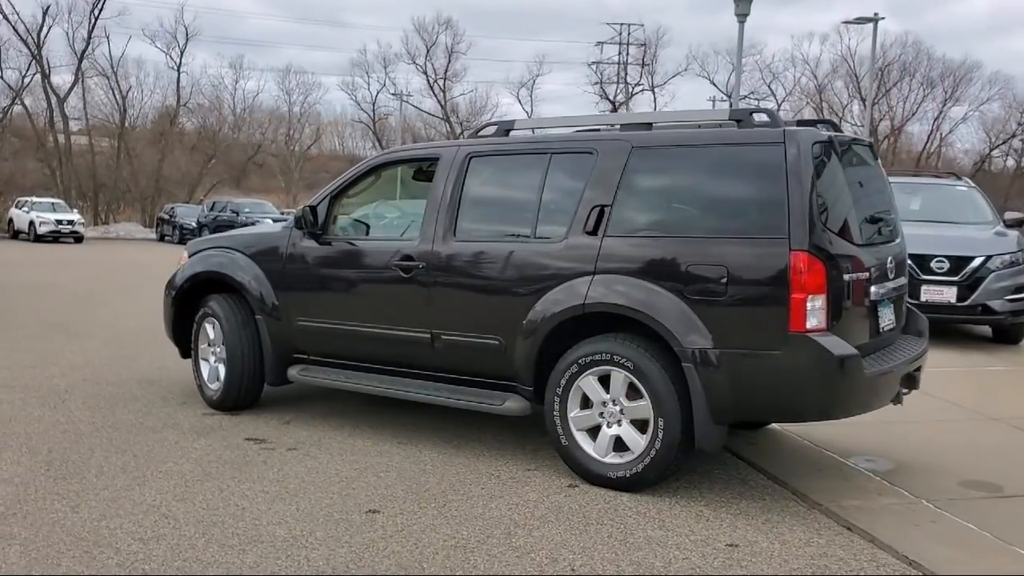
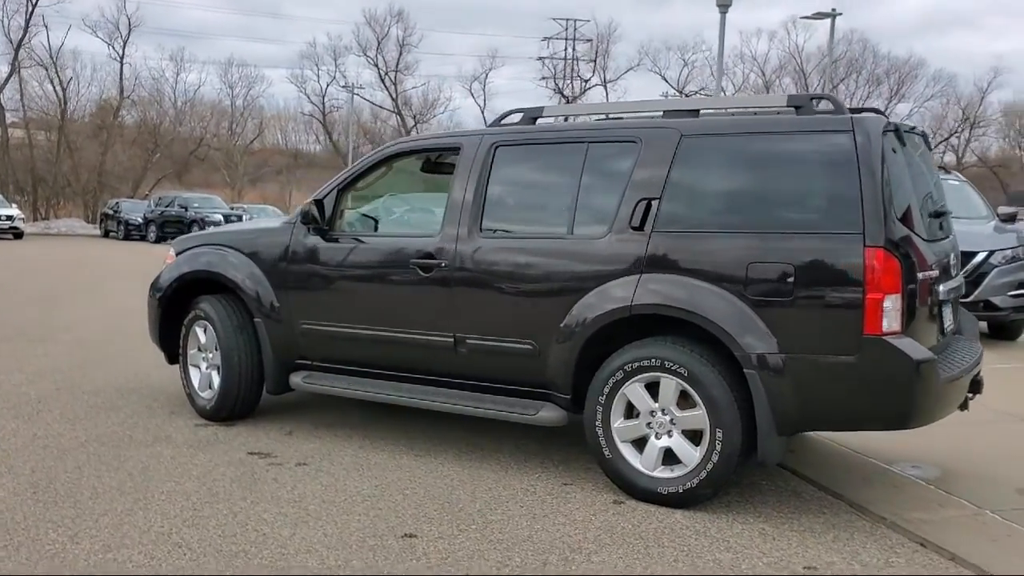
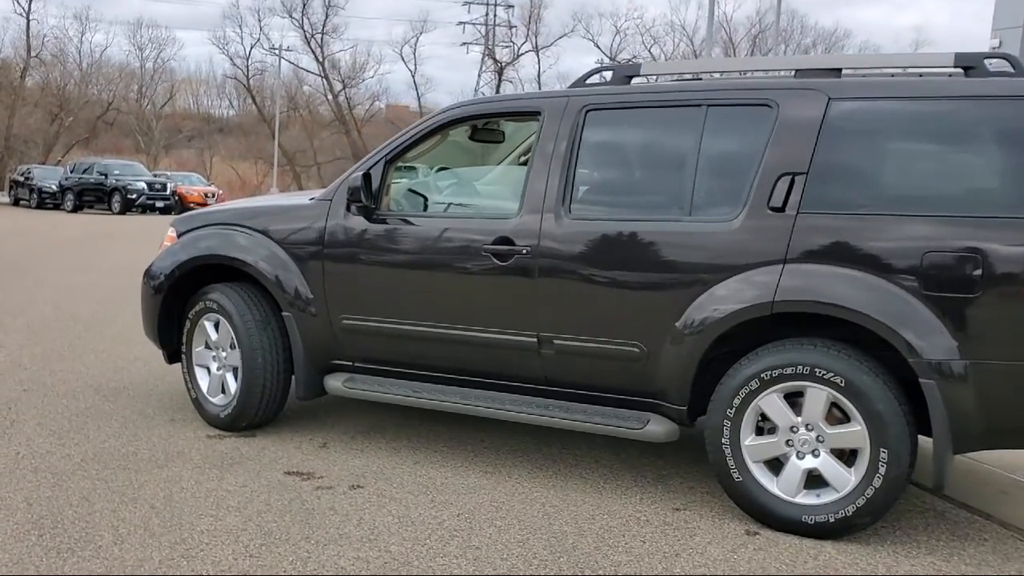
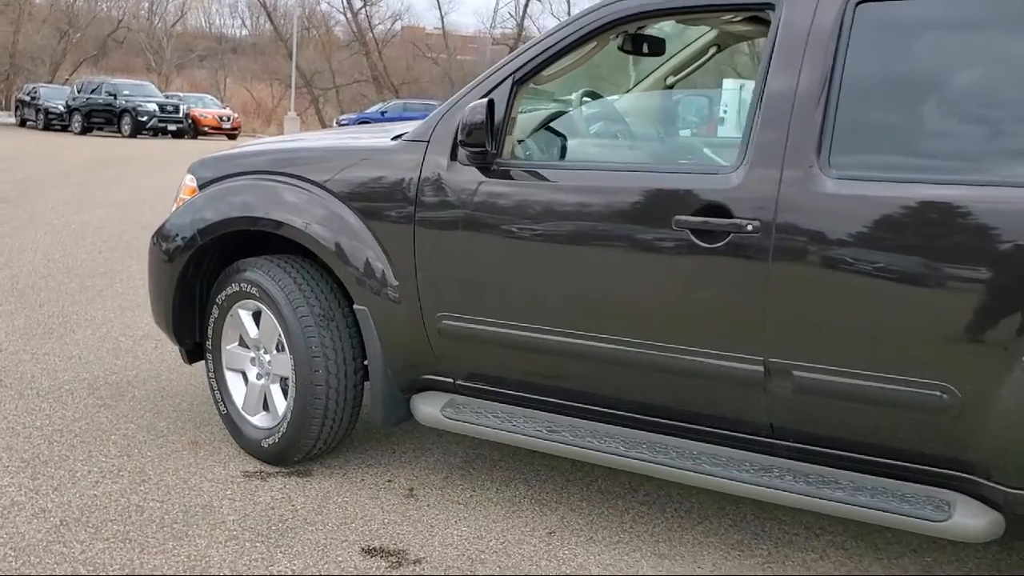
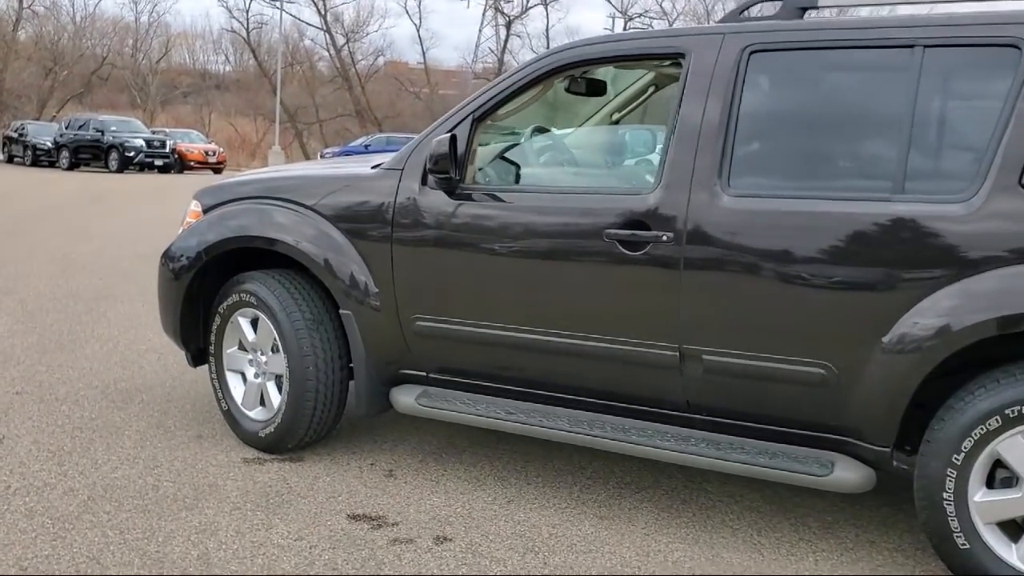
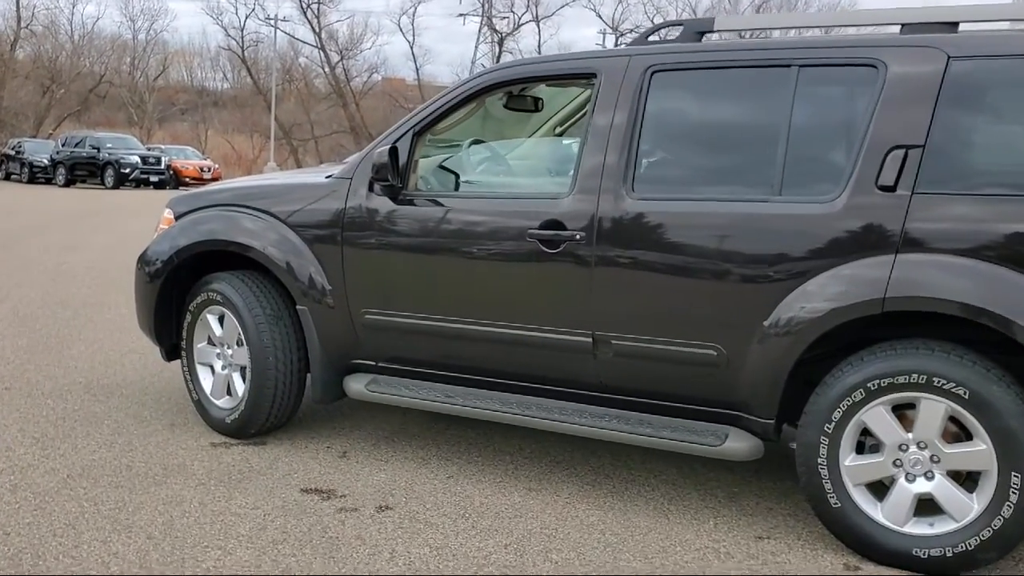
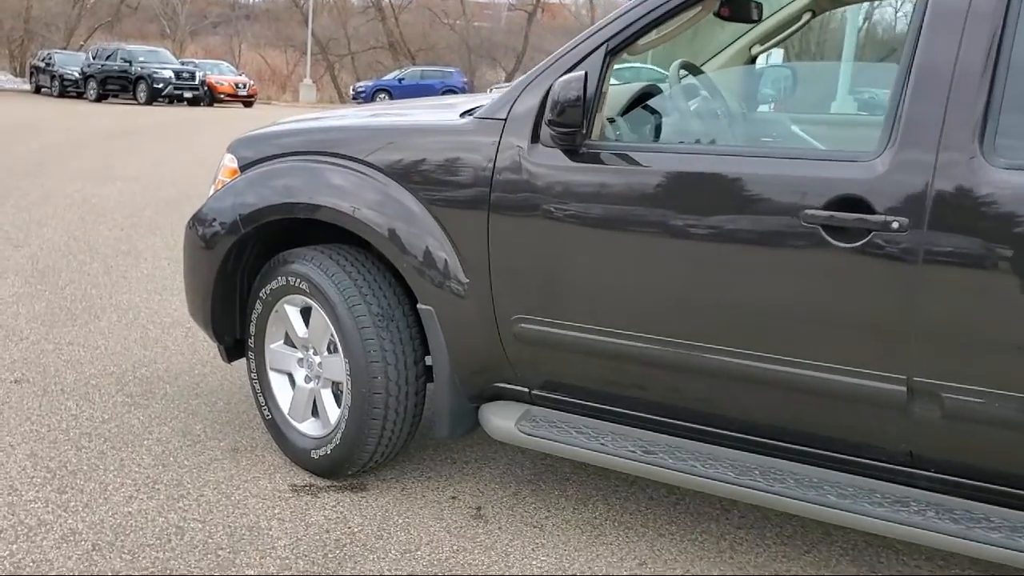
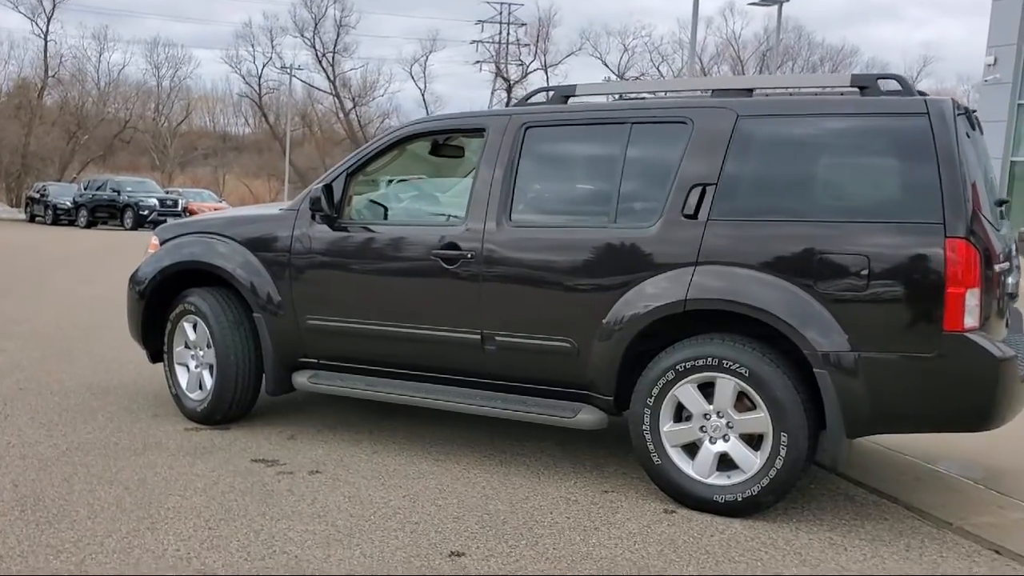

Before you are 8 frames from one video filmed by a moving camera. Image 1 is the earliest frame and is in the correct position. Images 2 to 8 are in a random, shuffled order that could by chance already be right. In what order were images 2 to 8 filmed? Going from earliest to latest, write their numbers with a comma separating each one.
2, 8, 3, 6, 5, 4, 7
